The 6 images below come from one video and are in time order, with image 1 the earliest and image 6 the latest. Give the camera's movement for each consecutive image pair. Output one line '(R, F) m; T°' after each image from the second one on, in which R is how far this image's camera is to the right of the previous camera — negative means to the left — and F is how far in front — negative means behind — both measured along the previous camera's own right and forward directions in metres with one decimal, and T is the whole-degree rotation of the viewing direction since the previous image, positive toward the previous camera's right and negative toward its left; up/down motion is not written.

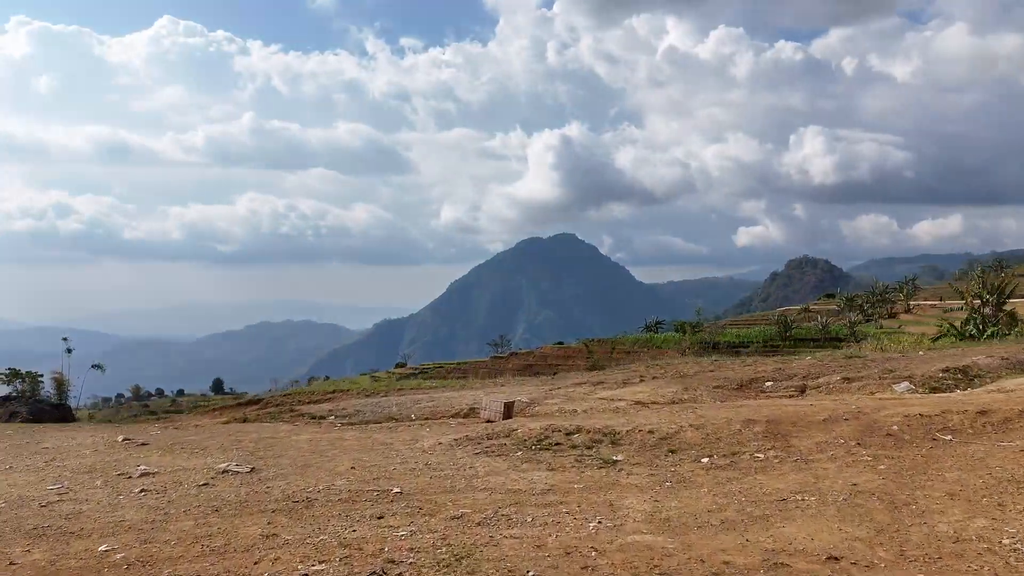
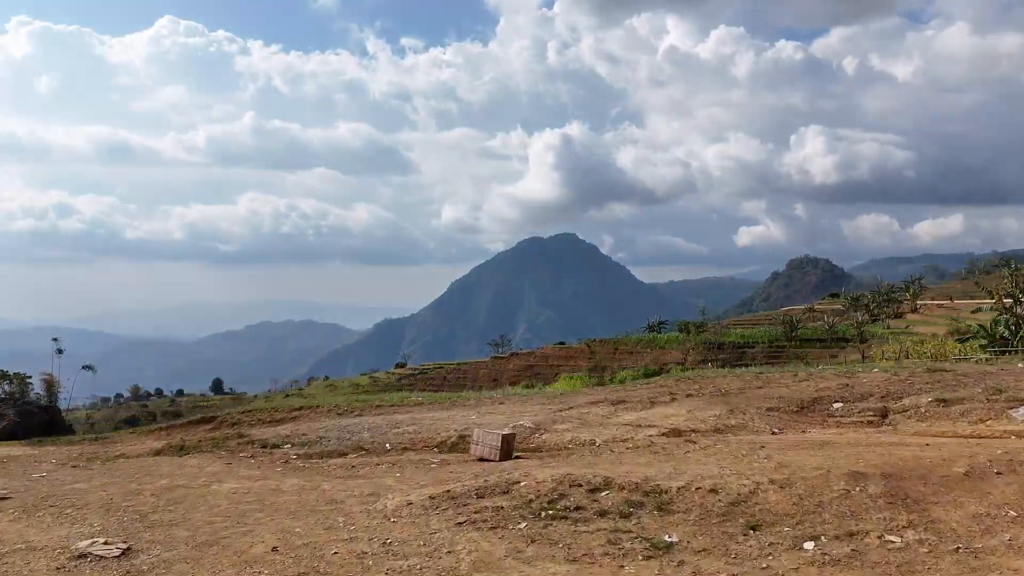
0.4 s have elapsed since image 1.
(0.0, +1.1) m; 0°
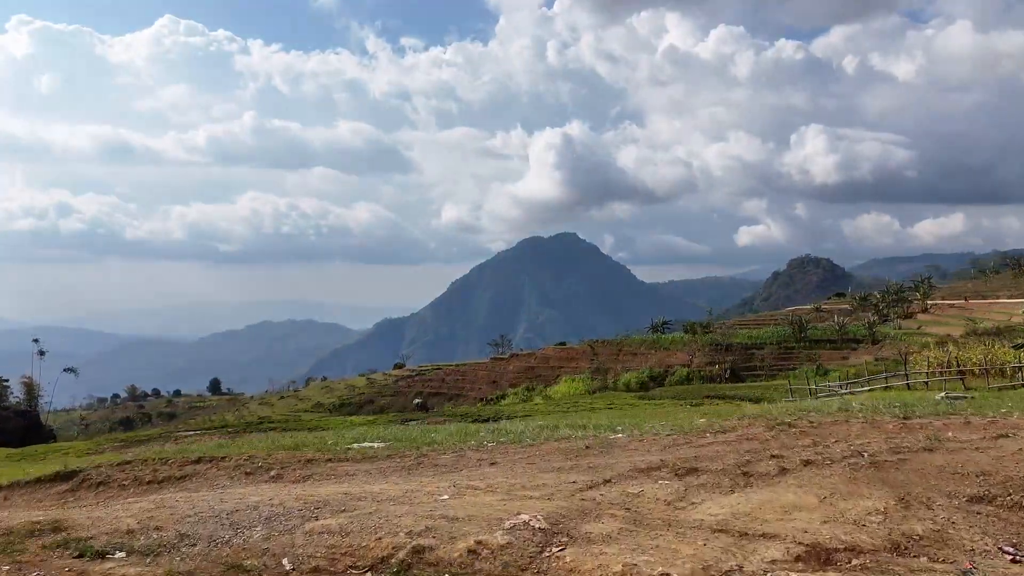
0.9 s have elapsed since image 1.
(0.0, +1.8) m; 0°
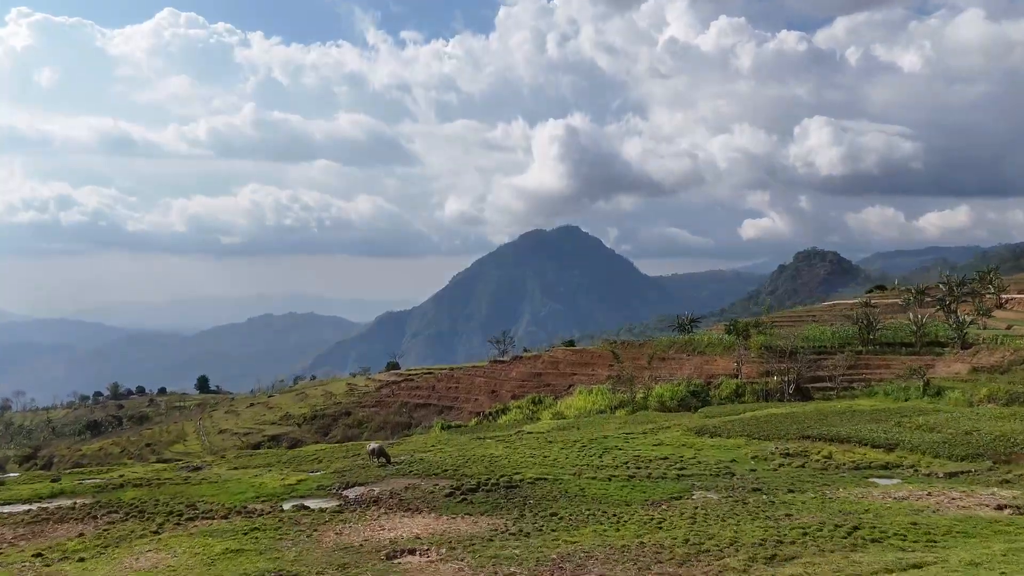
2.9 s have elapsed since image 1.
(-0.1, +10.6) m; 0°
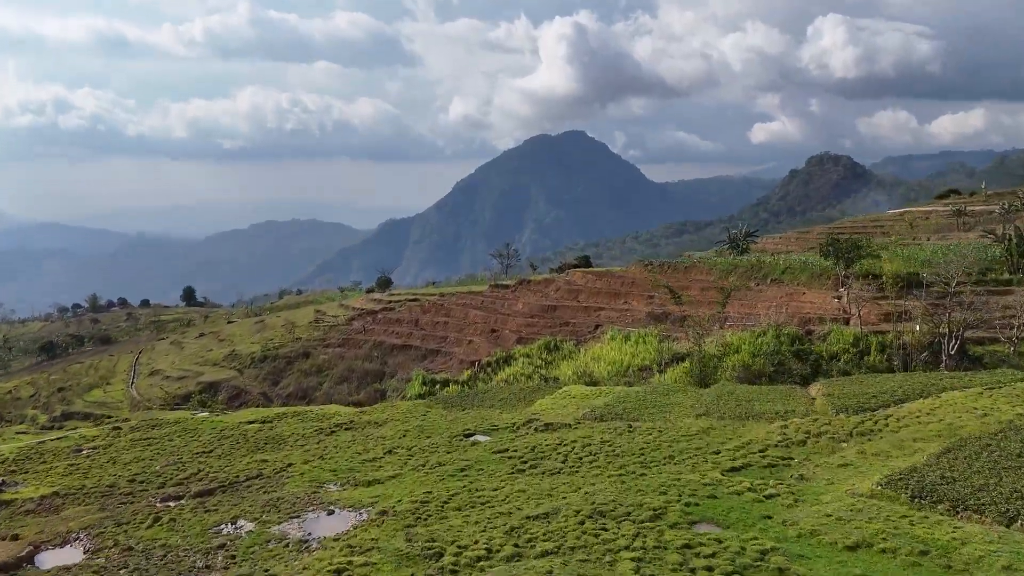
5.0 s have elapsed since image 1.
(-0.1, +14.0) m; 0°
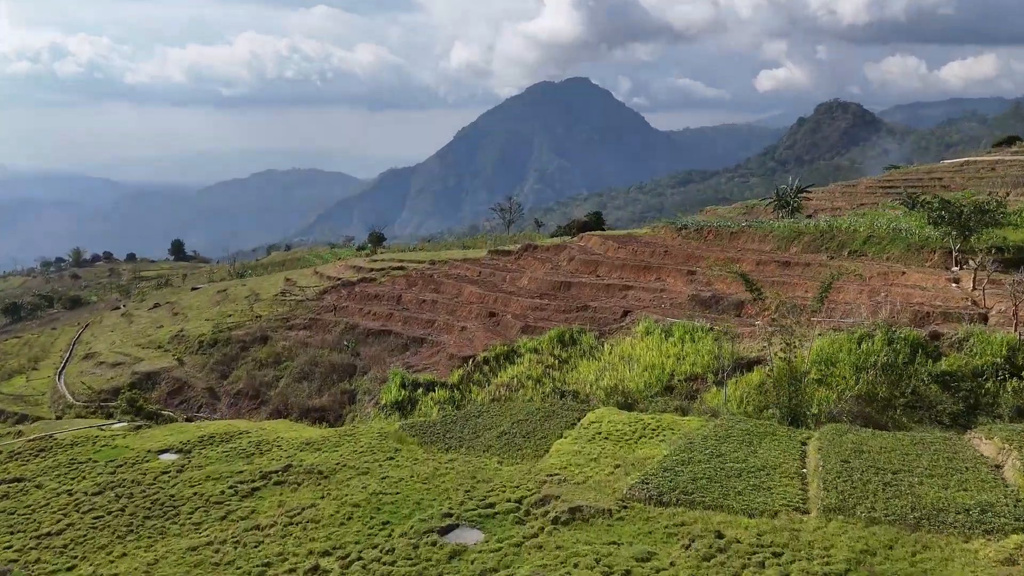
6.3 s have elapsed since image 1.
(-0.1, +8.5) m; 0°
